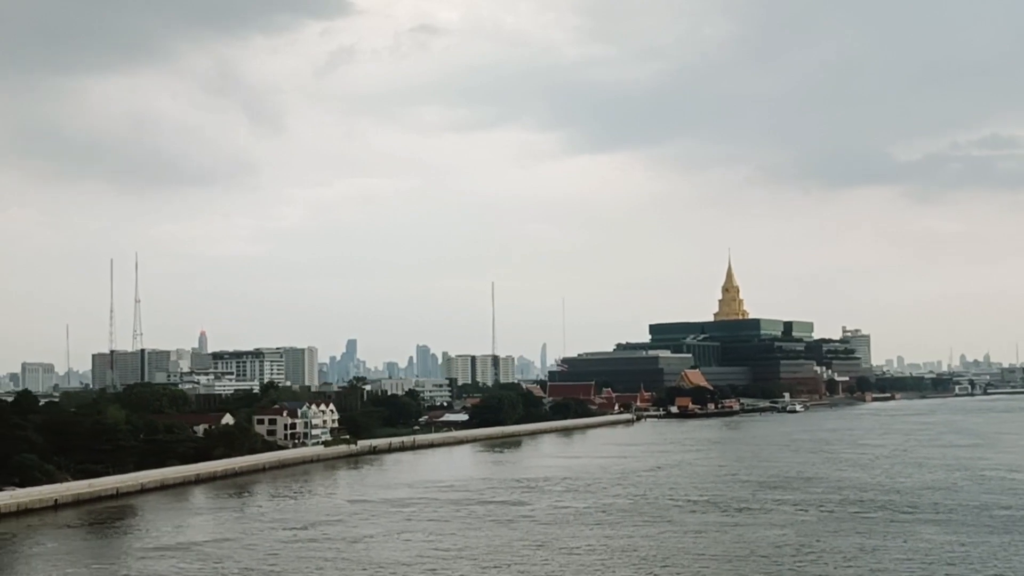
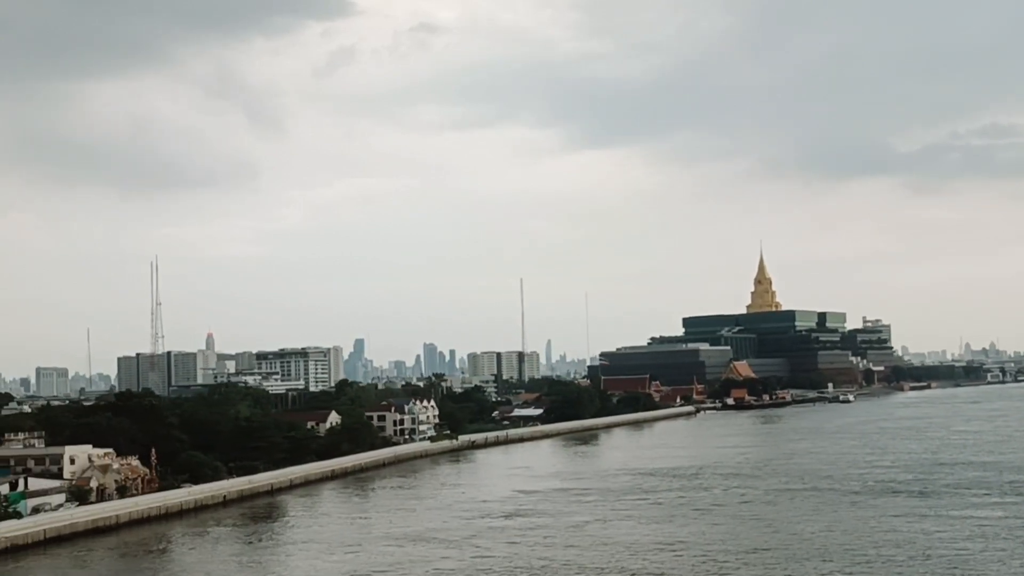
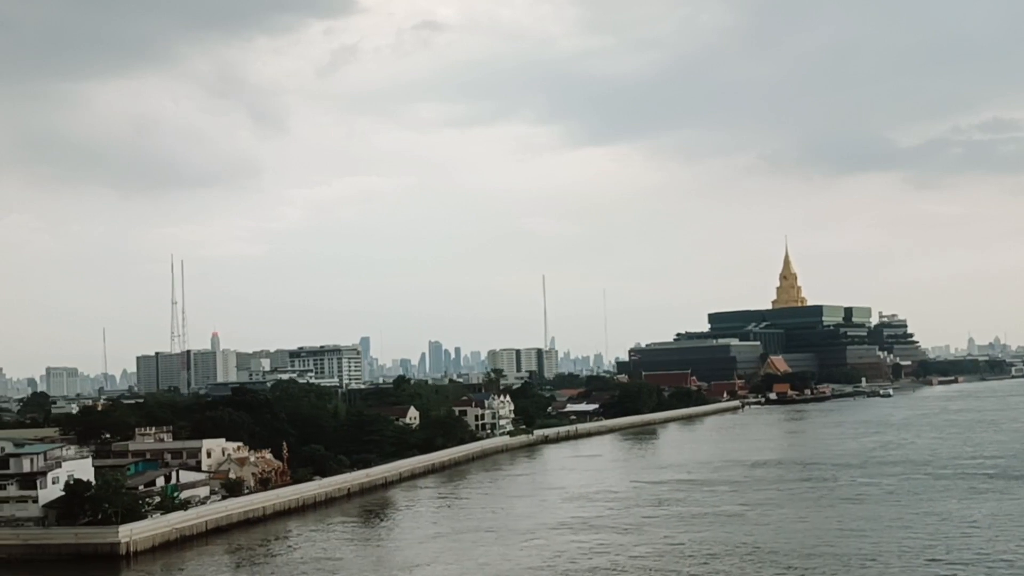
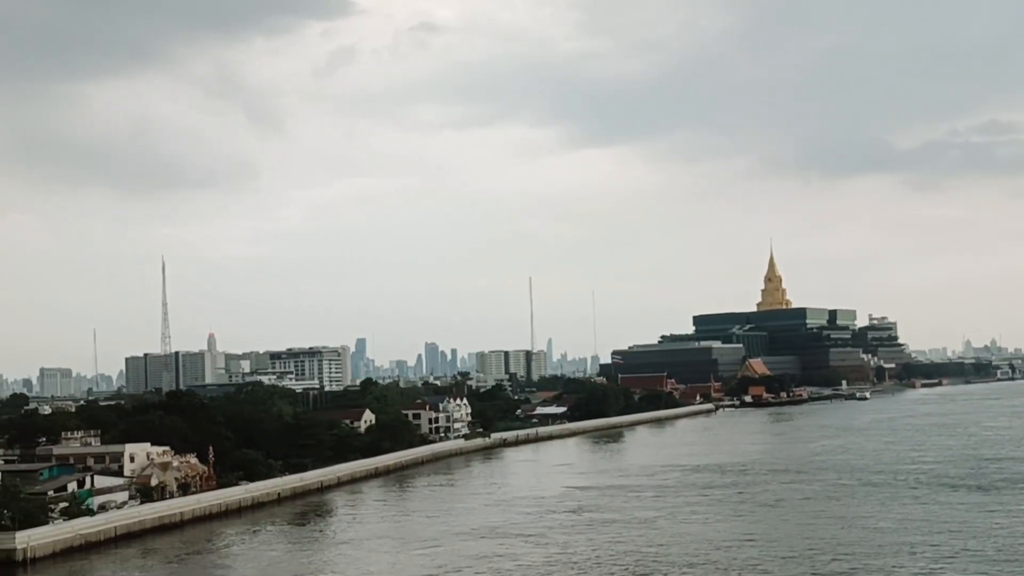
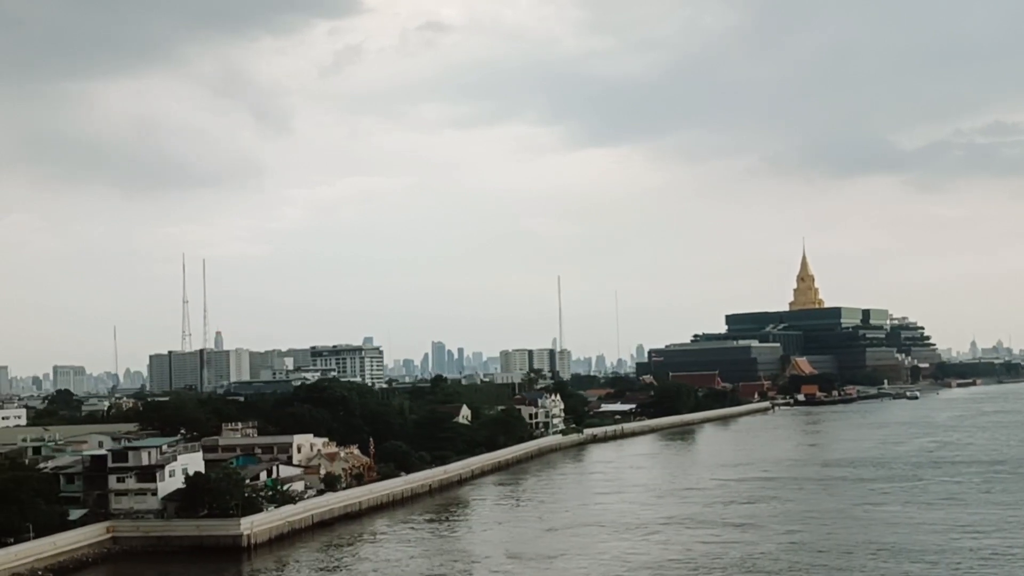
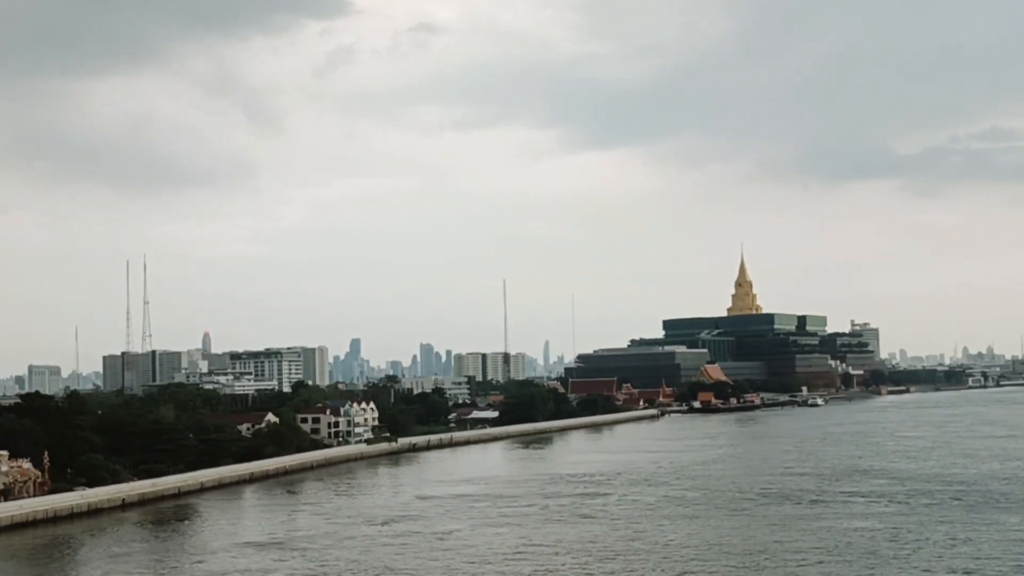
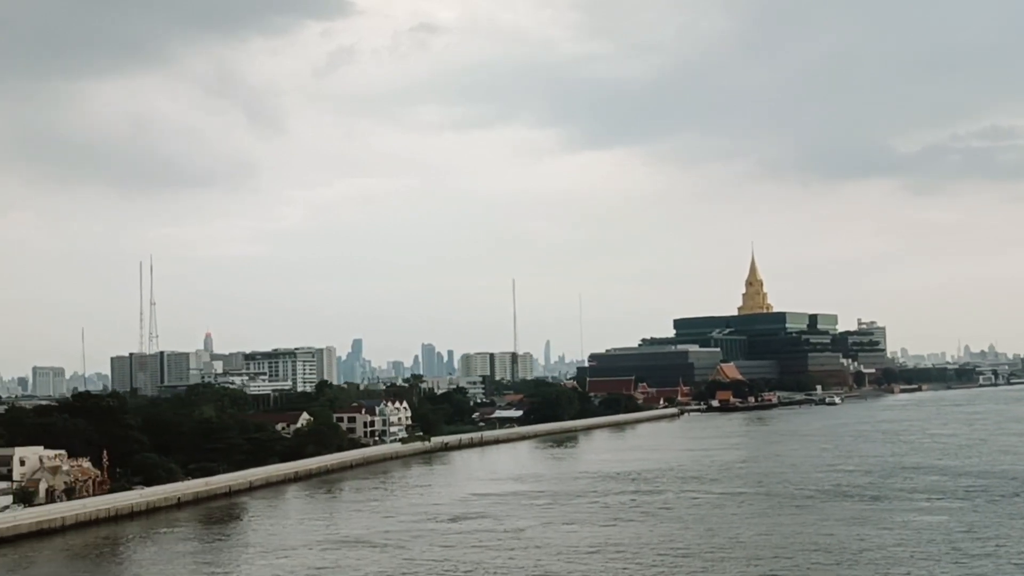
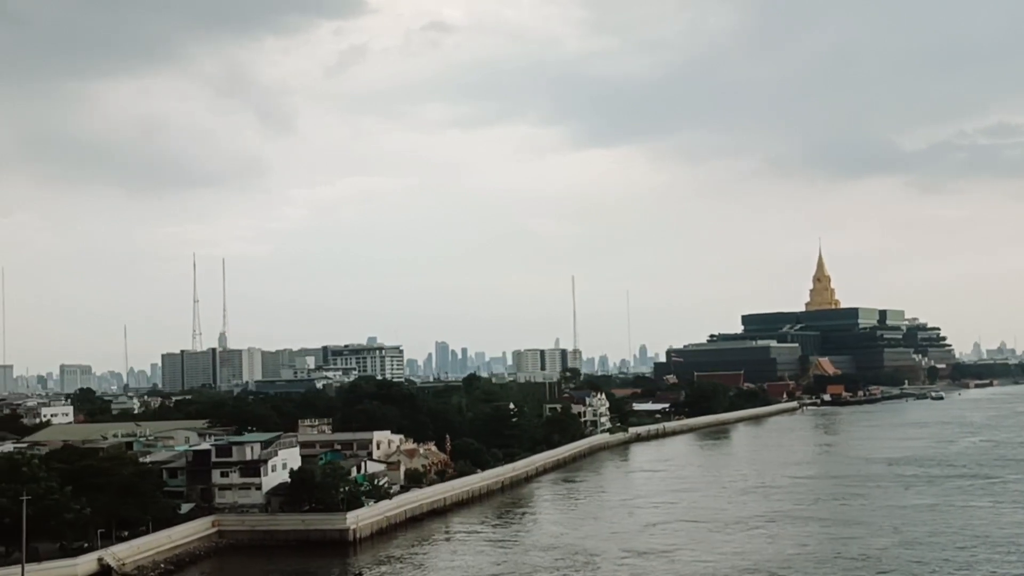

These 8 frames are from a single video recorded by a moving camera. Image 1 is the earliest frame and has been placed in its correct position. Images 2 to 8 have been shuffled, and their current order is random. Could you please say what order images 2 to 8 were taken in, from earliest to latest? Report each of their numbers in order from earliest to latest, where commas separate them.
6, 7, 2, 4, 3, 5, 8
